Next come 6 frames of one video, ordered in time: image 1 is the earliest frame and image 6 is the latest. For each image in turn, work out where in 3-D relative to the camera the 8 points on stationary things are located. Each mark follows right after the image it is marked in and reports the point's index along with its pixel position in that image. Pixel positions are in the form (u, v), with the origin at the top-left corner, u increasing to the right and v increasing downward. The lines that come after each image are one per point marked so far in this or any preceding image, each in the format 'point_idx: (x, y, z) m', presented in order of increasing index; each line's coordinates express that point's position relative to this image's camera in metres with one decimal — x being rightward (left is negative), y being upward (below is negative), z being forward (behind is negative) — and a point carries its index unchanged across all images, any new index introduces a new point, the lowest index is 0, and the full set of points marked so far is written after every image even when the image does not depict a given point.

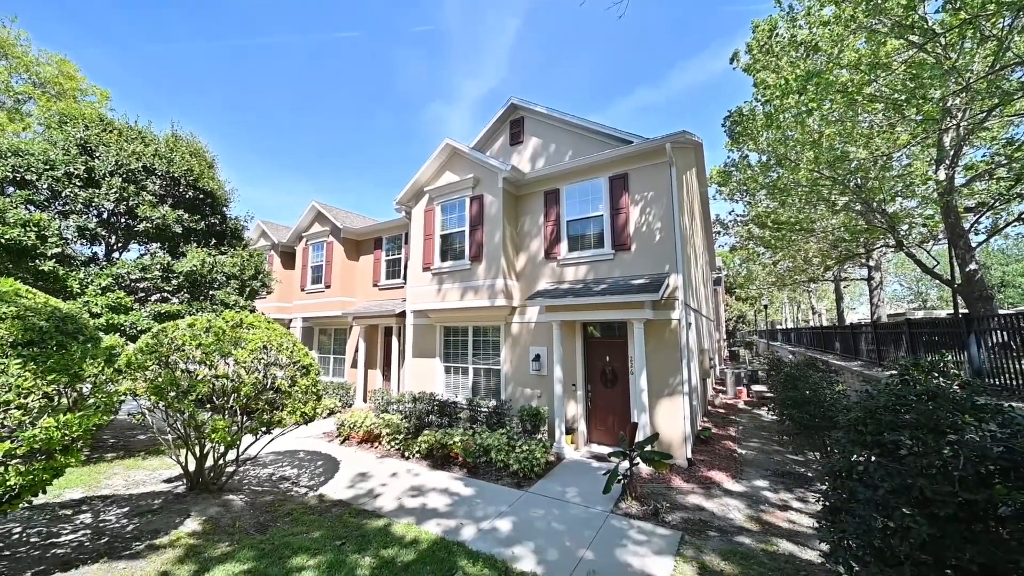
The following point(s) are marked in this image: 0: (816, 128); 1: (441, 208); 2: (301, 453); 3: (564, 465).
0: (+12.9, +6.8, +15.4) m
1: (-2.1, +2.3, +10.4) m
2: (-4.8, -3.8, +8.3) m
3: (+1.1, -3.6, +7.3) m
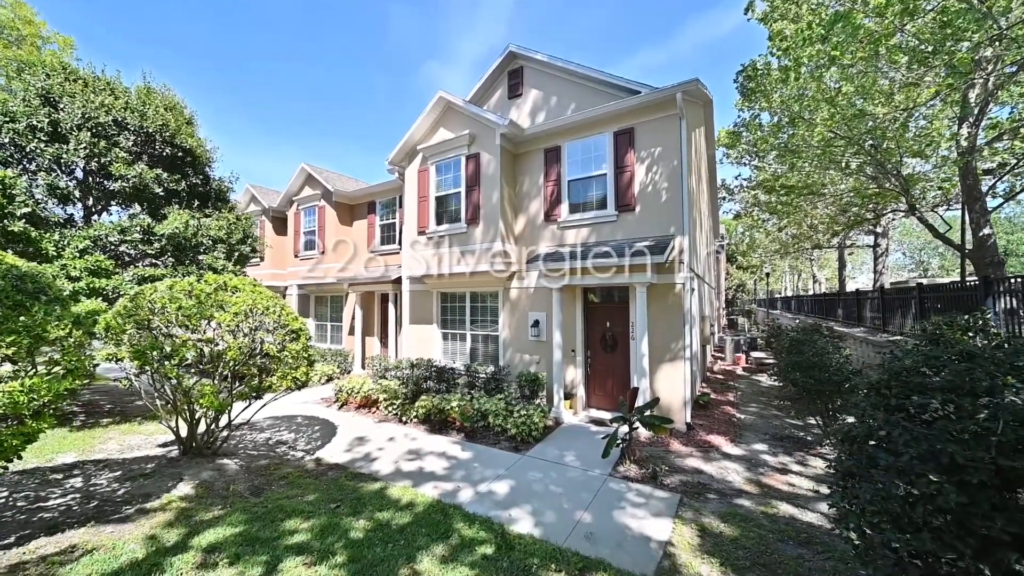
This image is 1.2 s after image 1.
0: (+12.9, +8.2, +14.5) m
1: (-2.1, +3.3, +9.8) m
2: (-4.9, -3.0, +8.2) m
3: (+1.0, -2.9, +7.3) m
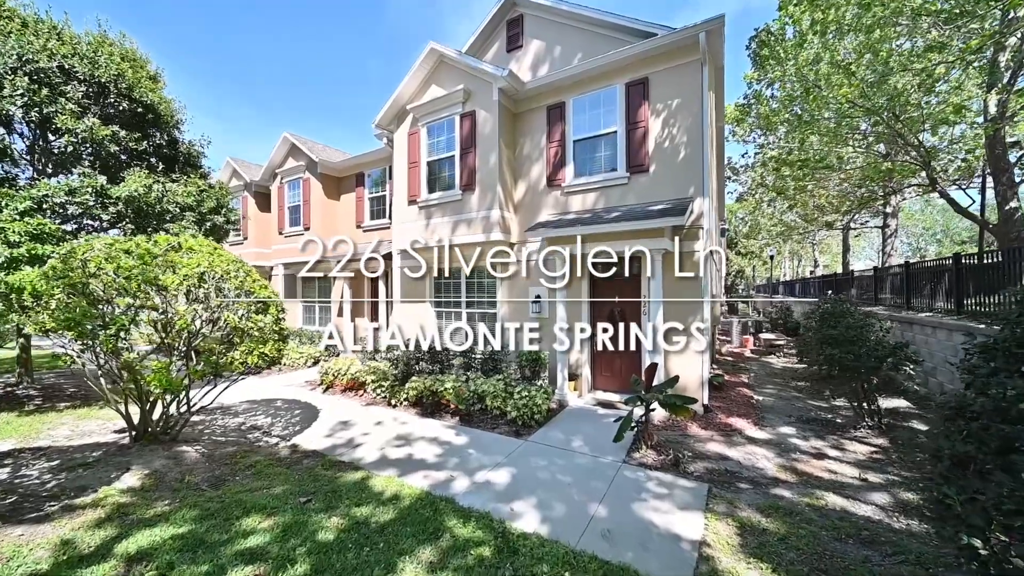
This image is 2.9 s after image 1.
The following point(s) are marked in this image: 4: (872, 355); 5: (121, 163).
0: (+12.8, +9.0, +13.6) m
1: (-2.1, +3.9, +9.0) m
2: (-4.9, -2.4, +7.5) m
3: (+1.0, -2.3, +6.6) m
4: (+5.3, -1.0, +5.3) m
5: (-8.5, +2.7, +7.8) m
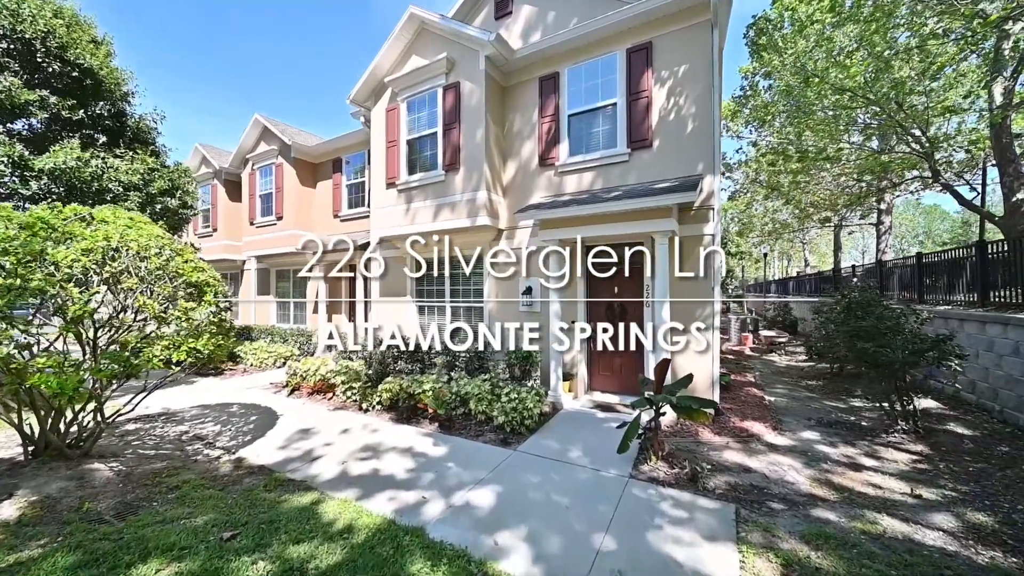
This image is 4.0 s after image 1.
0: (+12.4, +9.1, +13.1) m
1: (-2.4, +4.1, +8.1) m
2: (-5.1, -2.2, +6.6) m
3: (+0.8, -2.1, +5.9) m
4: (+5.1, -0.8, +4.7) m
5: (-8.7, +2.9, +6.8) m
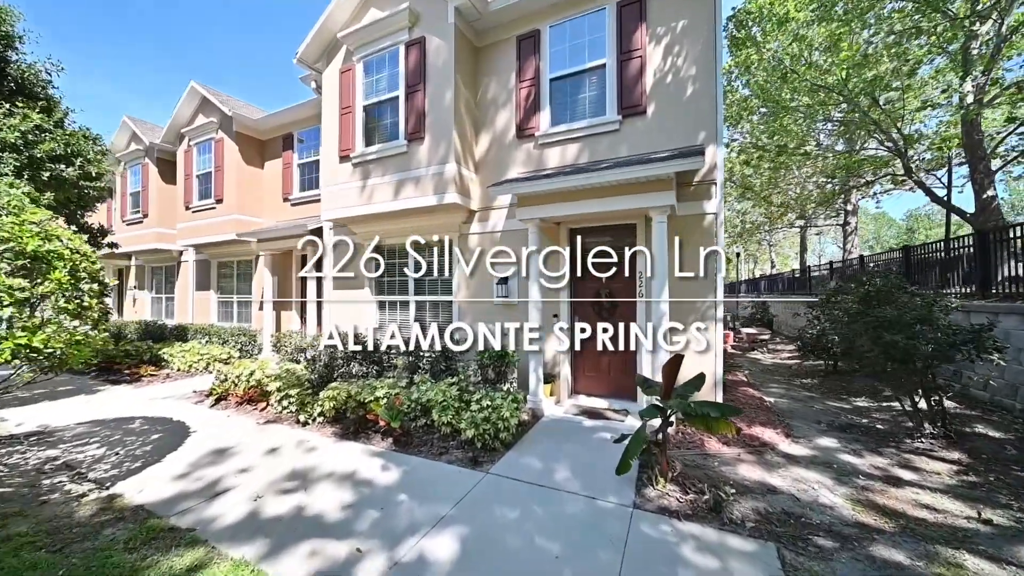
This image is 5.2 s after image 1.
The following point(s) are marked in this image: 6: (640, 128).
0: (+11.6, +9.3, +13.1) m
1: (-2.9, +4.3, +7.0) m
2: (-5.5, -2.0, +5.3) m
3: (+0.4, -1.9, +4.9) m
4: (+4.8, -0.6, +4.1) m
5: (-9.1, +3.1, +5.3) m
6: (+1.9, +2.4, +5.5) m
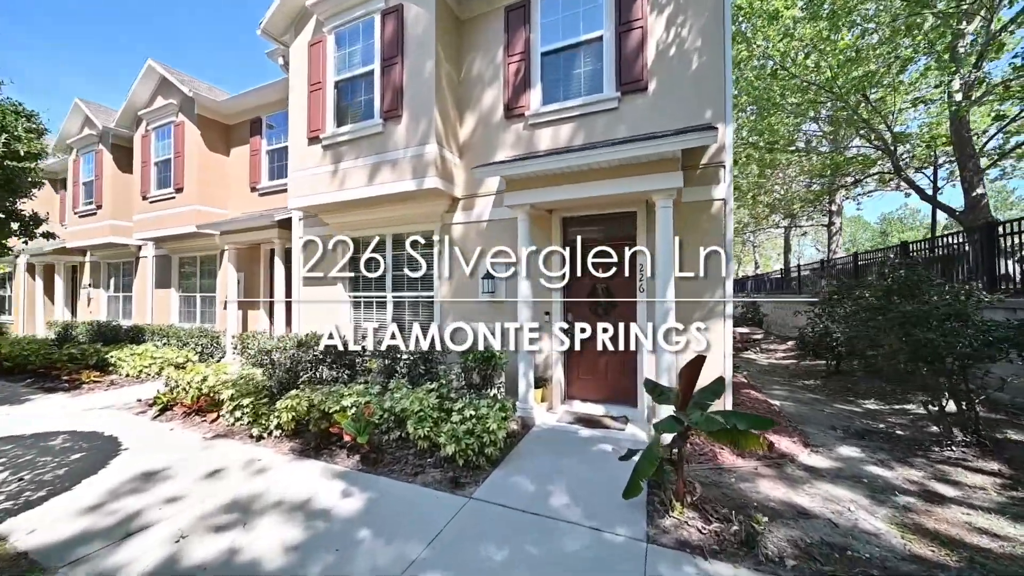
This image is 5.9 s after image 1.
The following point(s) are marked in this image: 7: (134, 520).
0: (+11.1, +9.3, +13.0) m
1: (-3.1, +4.4, +6.4) m
2: (-5.7, -1.9, +4.5) m
3: (+0.3, -1.8, +4.4) m
4: (+4.7, -0.5, +3.7) m
5: (-9.3, +3.2, +4.4) m
6: (+1.8, +2.5, +5.0) m
7: (-3.0, -1.9, +2.9) m
